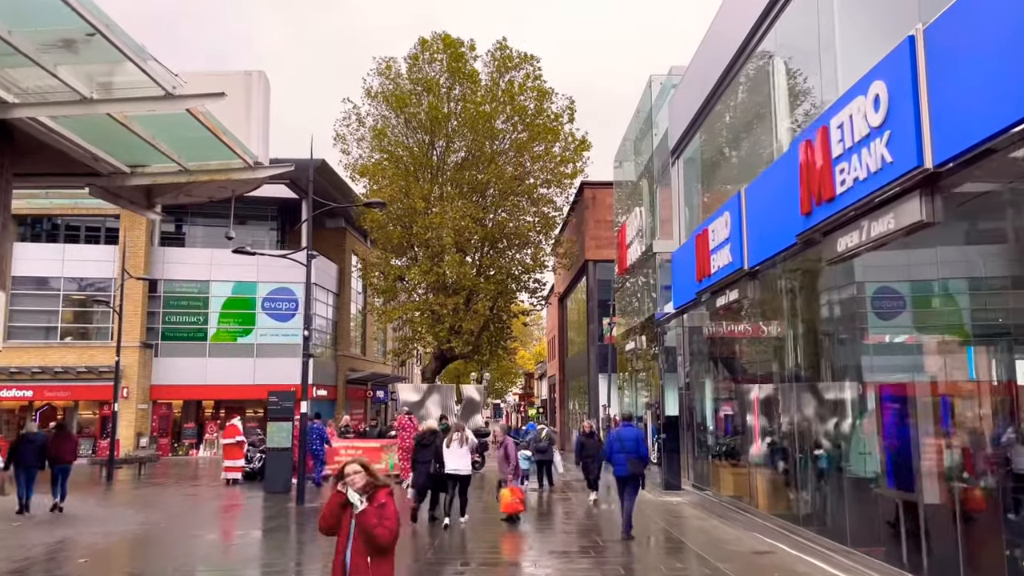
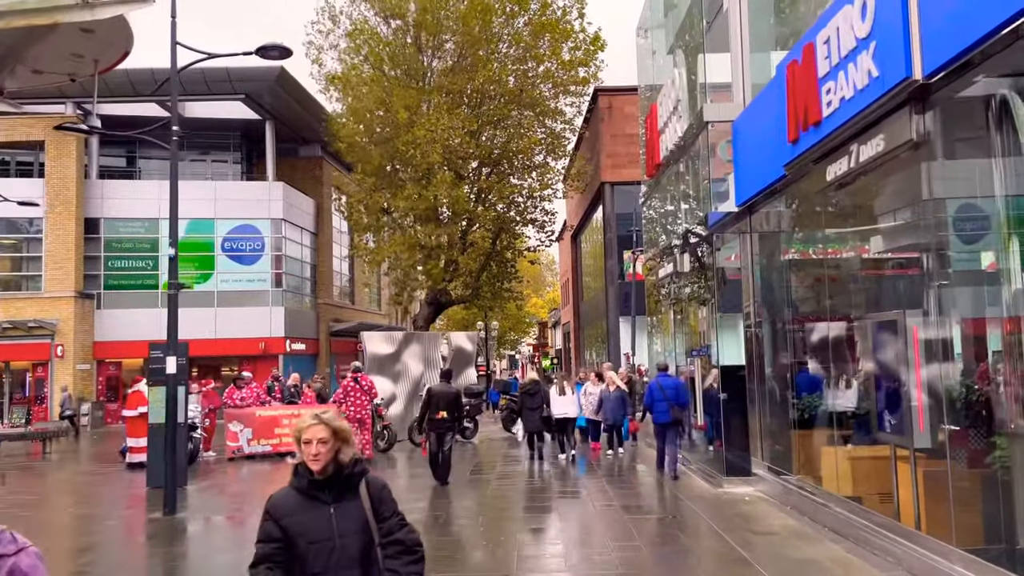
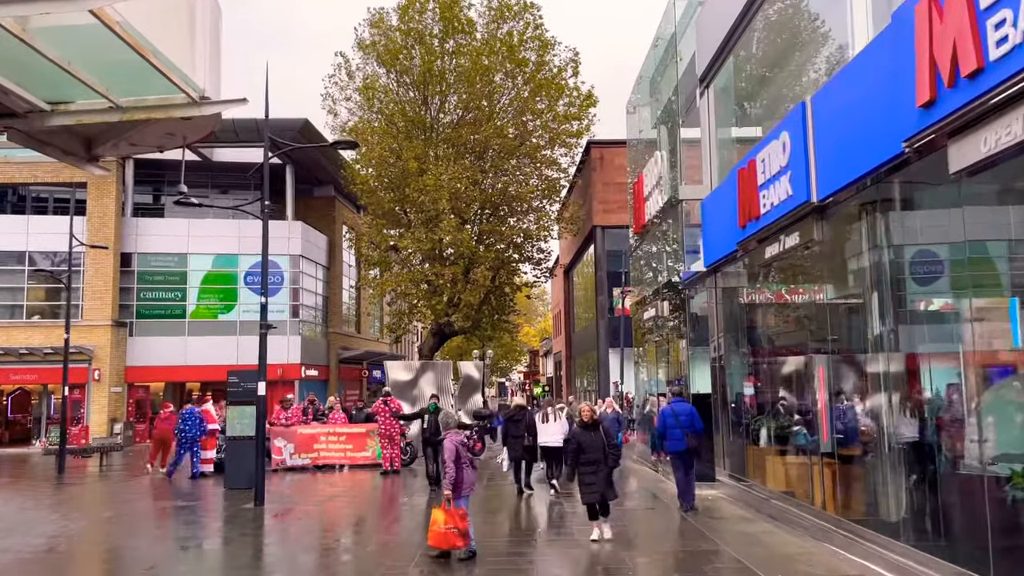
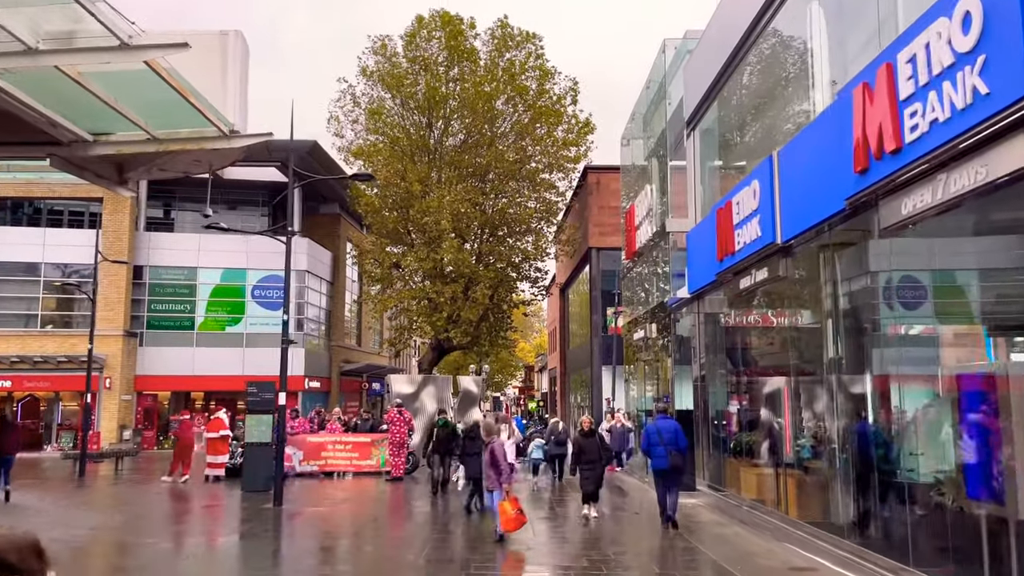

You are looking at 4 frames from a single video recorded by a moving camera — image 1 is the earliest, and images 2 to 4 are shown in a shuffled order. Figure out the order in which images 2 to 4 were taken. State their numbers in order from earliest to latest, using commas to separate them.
4, 3, 2
